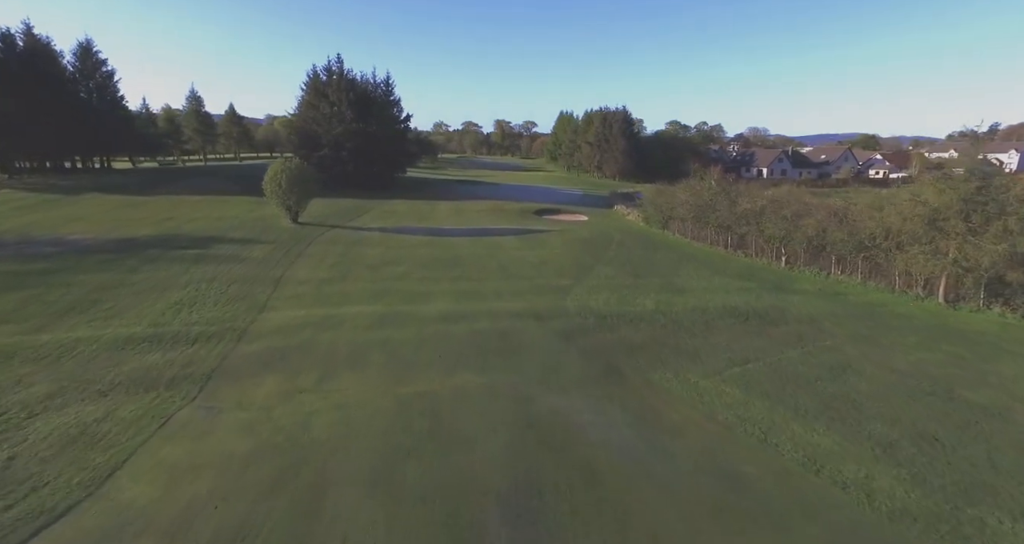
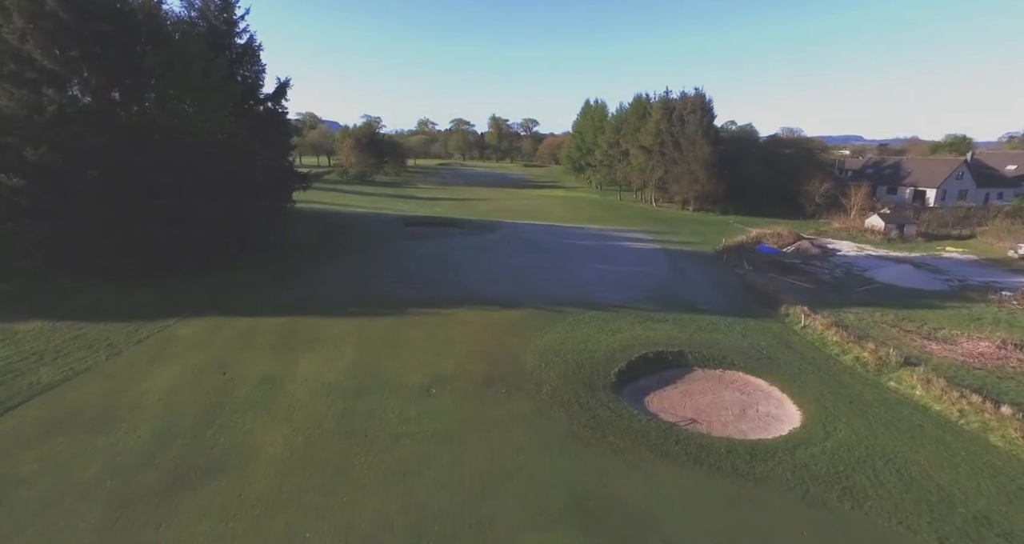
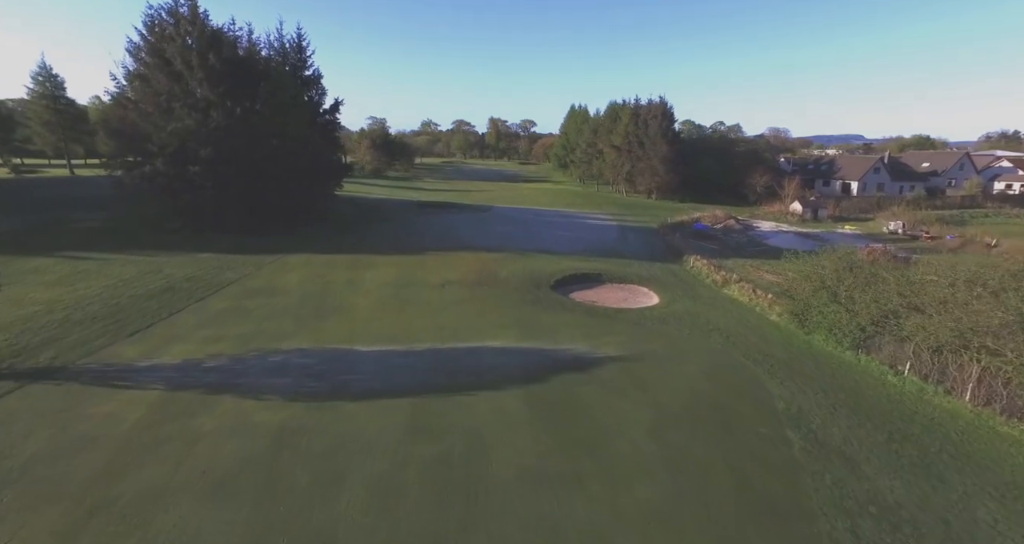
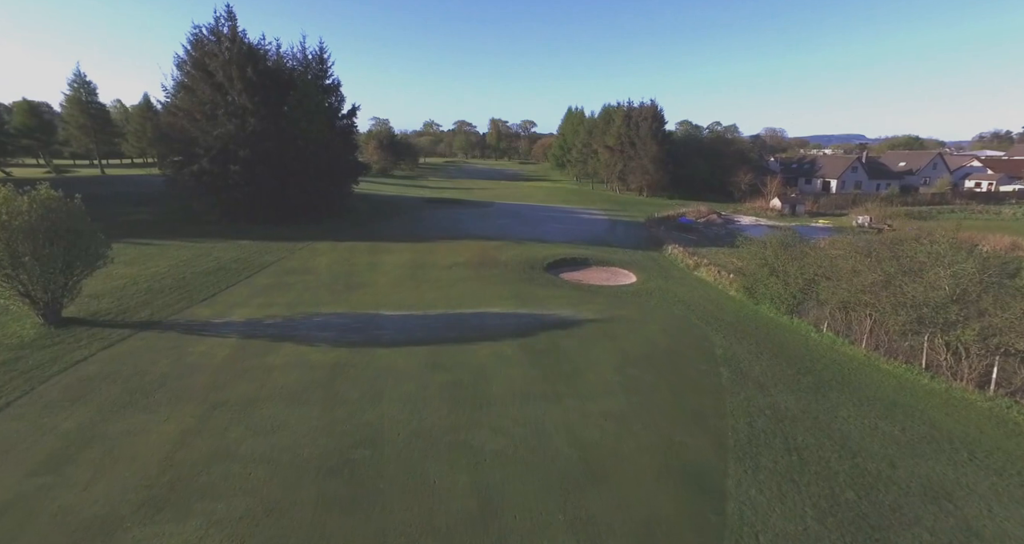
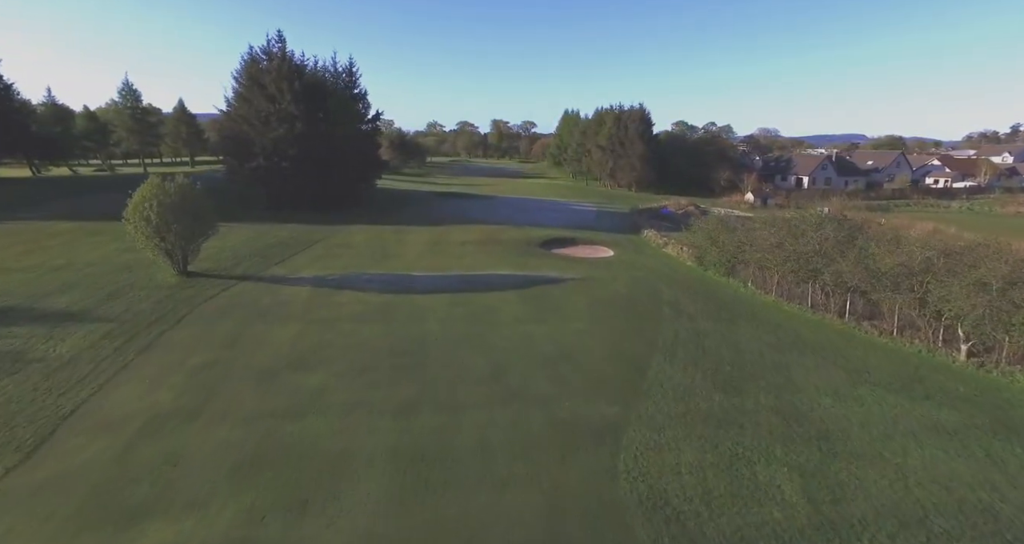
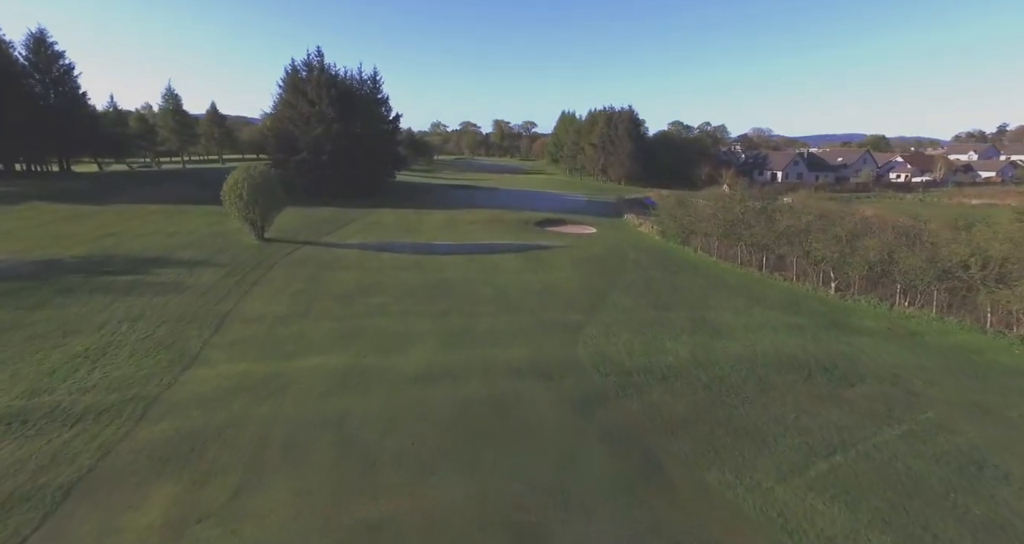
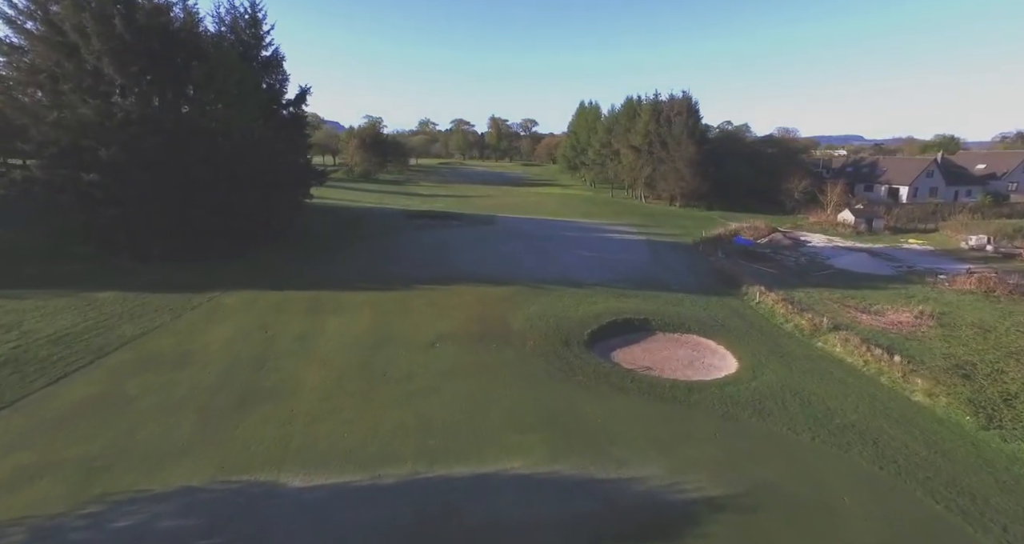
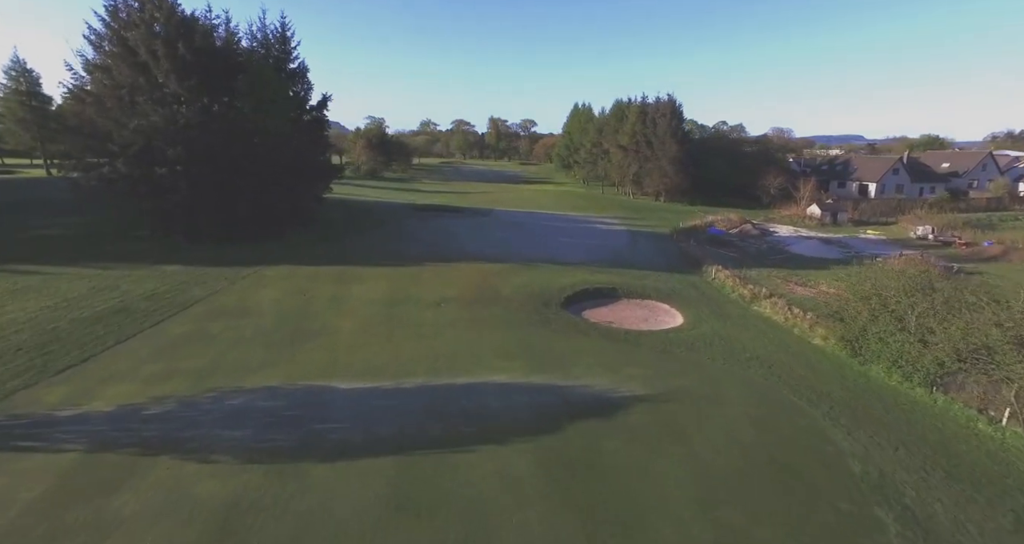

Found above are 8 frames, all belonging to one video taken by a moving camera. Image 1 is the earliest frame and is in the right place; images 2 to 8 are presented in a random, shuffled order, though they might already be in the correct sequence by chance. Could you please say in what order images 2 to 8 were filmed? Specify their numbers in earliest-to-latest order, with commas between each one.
6, 5, 4, 3, 8, 7, 2
